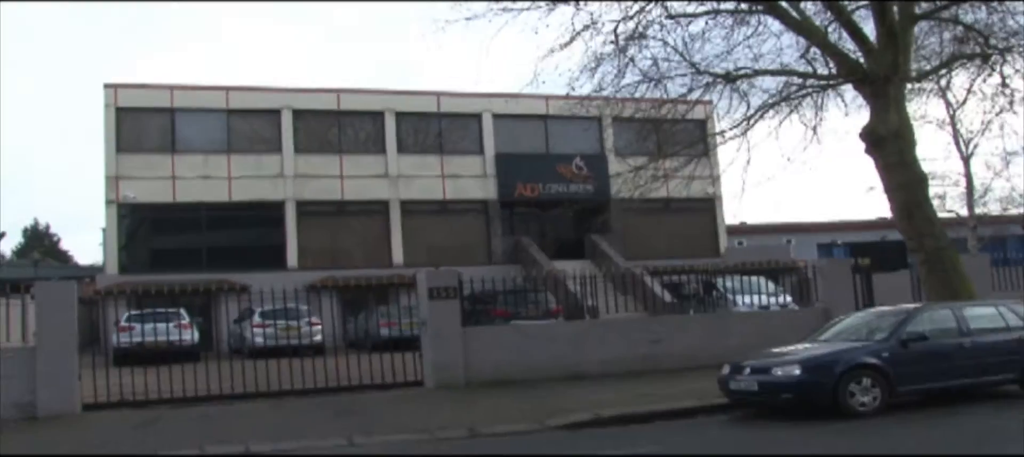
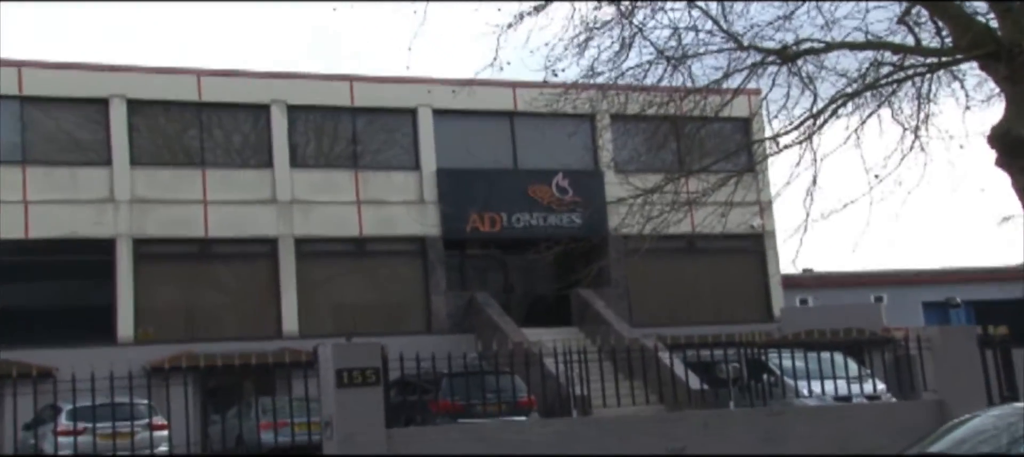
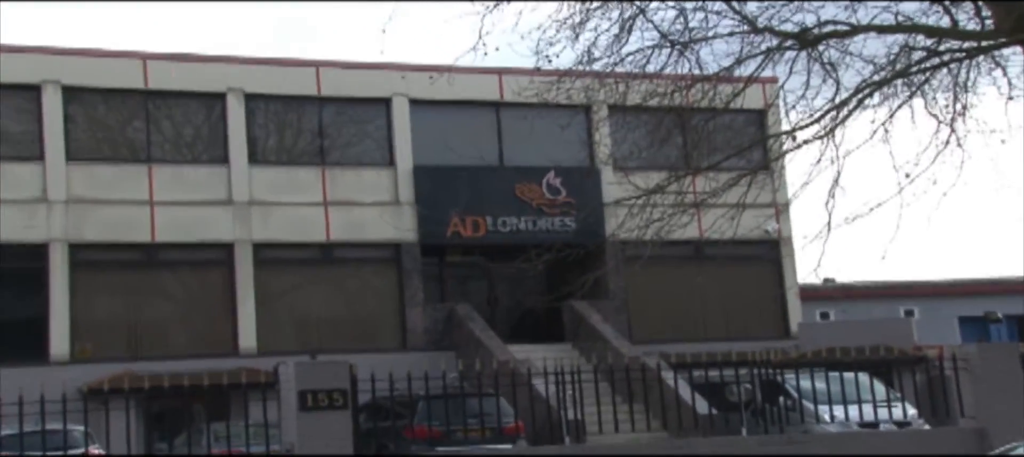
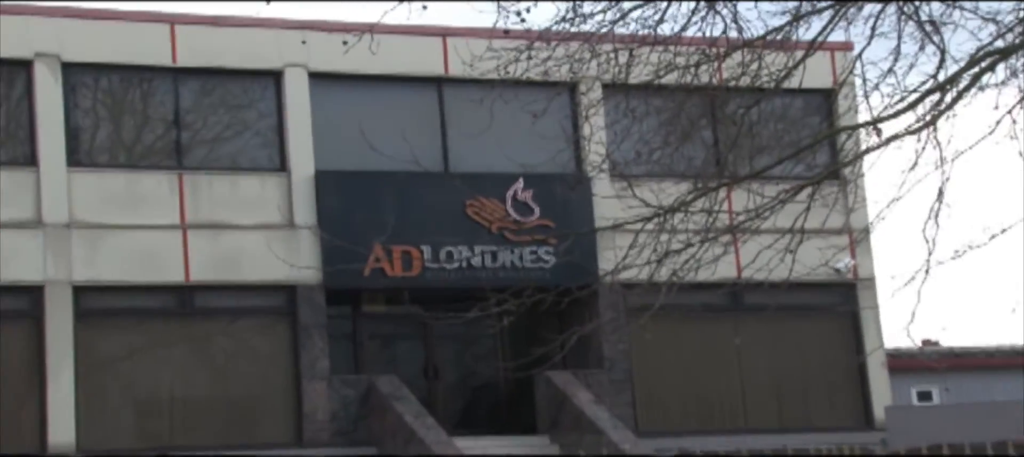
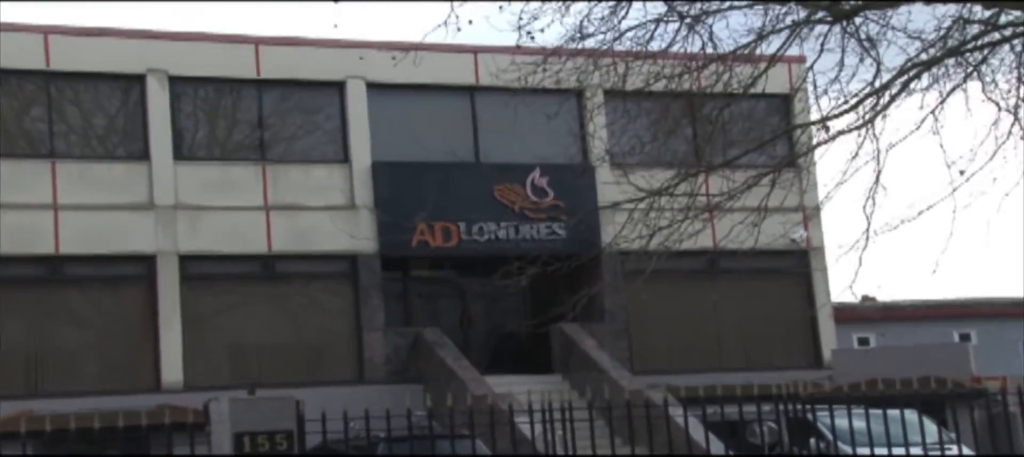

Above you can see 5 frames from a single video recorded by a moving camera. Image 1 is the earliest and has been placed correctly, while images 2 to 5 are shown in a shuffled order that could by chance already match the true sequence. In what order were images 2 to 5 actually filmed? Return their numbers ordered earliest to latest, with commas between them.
2, 3, 5, 4
